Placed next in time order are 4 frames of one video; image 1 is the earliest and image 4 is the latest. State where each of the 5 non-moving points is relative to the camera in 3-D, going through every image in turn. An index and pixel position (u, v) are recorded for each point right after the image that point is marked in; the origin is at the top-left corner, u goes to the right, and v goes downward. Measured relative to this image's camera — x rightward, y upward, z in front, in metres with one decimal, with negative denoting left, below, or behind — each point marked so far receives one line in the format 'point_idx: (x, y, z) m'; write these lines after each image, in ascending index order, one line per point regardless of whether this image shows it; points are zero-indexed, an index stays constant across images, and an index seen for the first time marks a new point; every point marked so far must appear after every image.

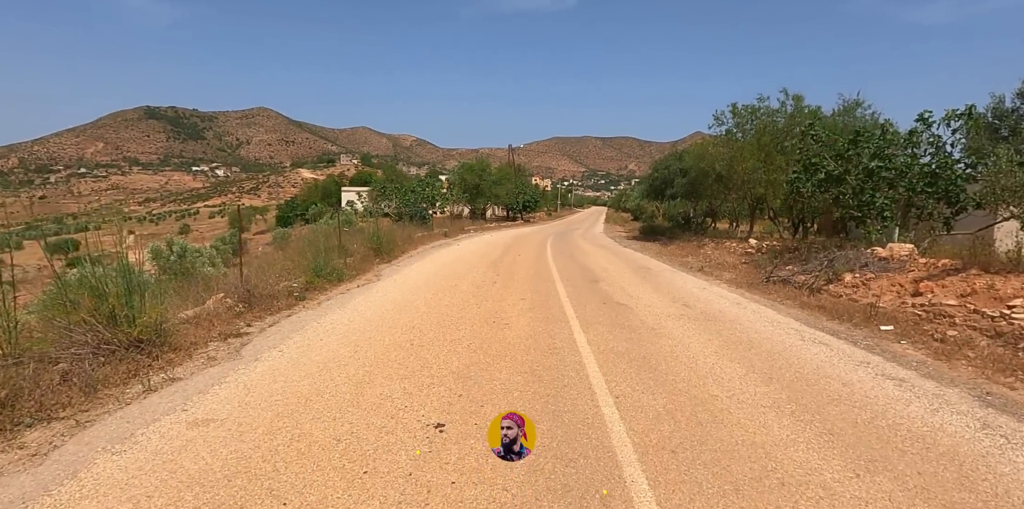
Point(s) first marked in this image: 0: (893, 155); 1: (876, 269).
0: (+8.9, +2.3, +13.4) m
1: (+7.1, -0.3, +11.1) m
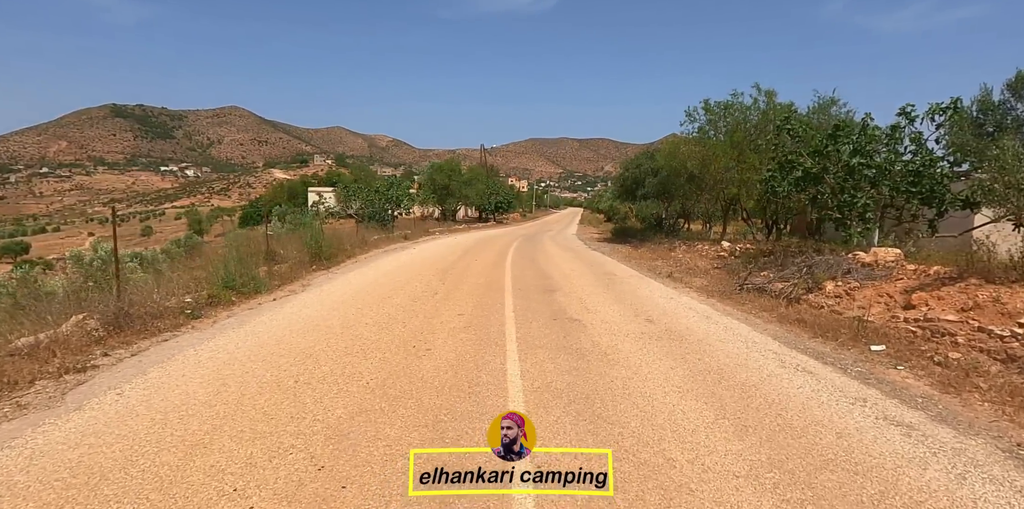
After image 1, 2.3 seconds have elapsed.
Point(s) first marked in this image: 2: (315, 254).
0: (+7.8, +2.2, +12.4) m
1: (+6.1, -0.4, +10.0) m
2: (-5.0, 0.0, +14.4) m
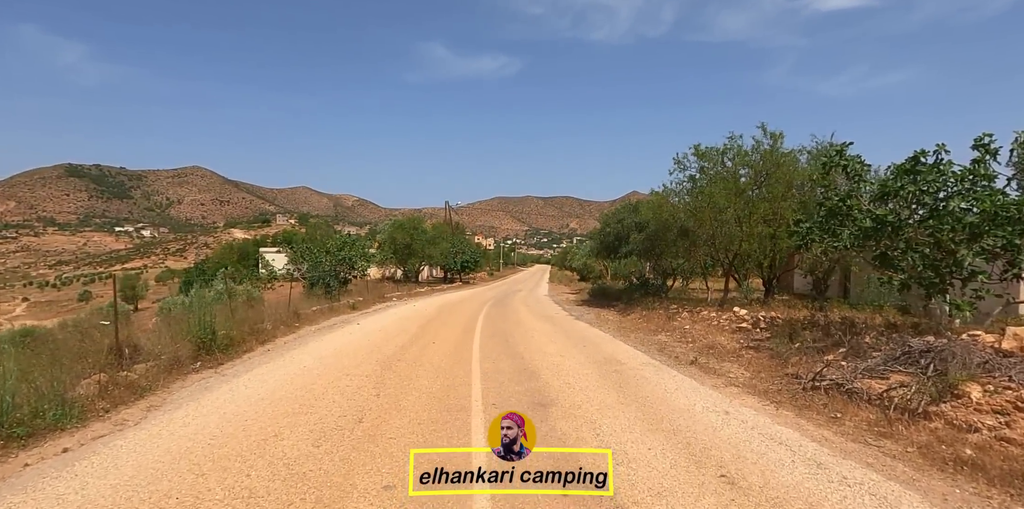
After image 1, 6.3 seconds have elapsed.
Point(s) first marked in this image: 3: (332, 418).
0: (+7.3, +1.0, +9.2) m
1: (+5.7, -1.4, +6.5) m
2: (-5.6, -1.6, +10.3) m
3: (-2.0, -1.8, +6.4) m
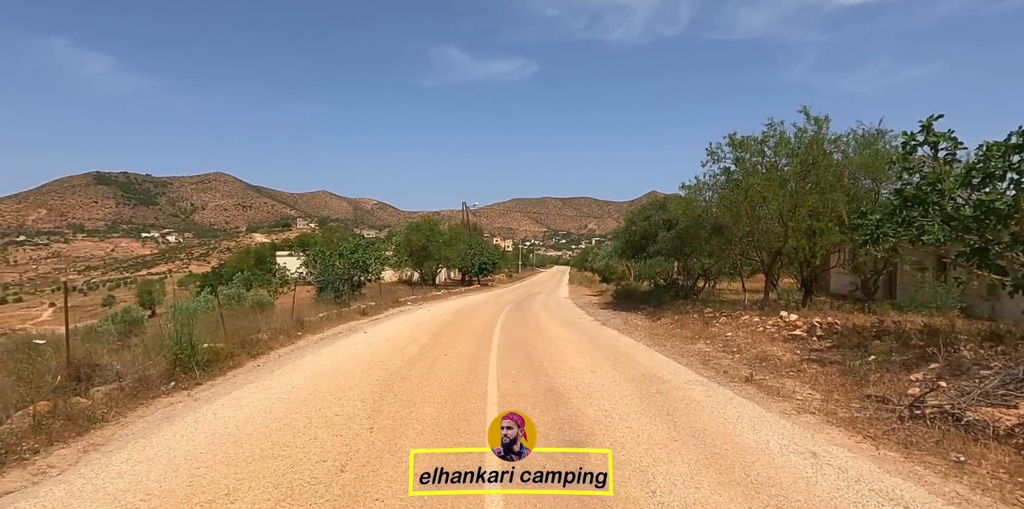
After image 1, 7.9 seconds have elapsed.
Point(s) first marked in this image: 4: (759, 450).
0: (+7.6, +1.1, +7.5) m
1: (+6.0, -1.3, +4.9) m
2: (-5.2, -1.7, +9.0) m
3: (-1.8, -1.8, +5.0) m
4: (+2.4, -1.9, +5.6) m
